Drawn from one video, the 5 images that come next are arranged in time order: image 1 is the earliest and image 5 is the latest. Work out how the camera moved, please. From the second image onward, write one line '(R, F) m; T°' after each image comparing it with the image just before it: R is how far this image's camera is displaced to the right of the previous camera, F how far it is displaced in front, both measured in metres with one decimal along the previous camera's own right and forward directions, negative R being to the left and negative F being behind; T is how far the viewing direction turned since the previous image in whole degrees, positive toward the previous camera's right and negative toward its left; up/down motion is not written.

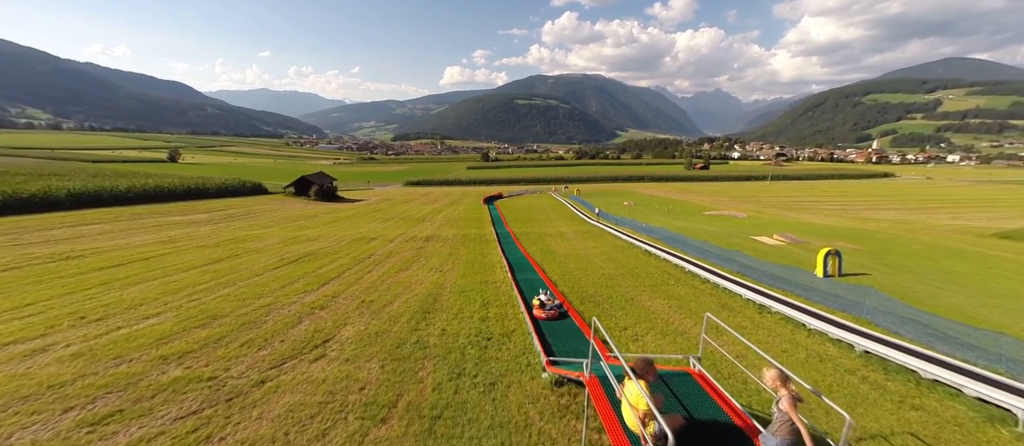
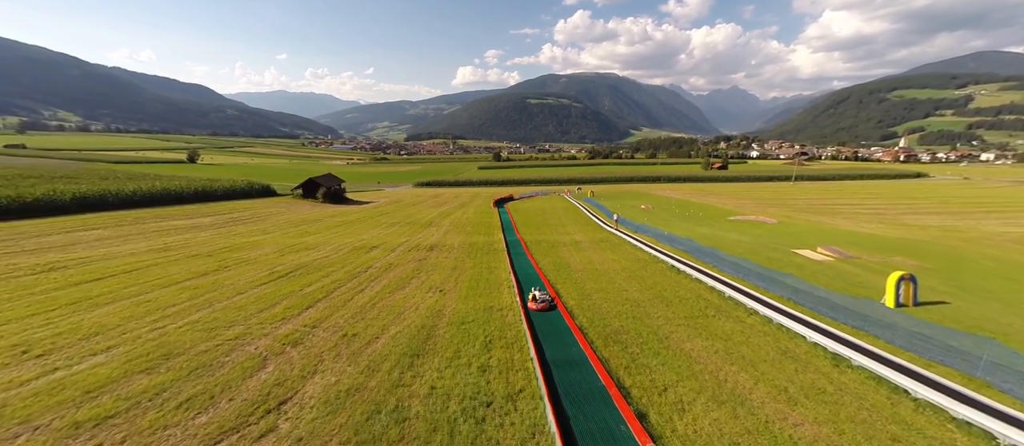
(+0.1, +1.9) m; -2°
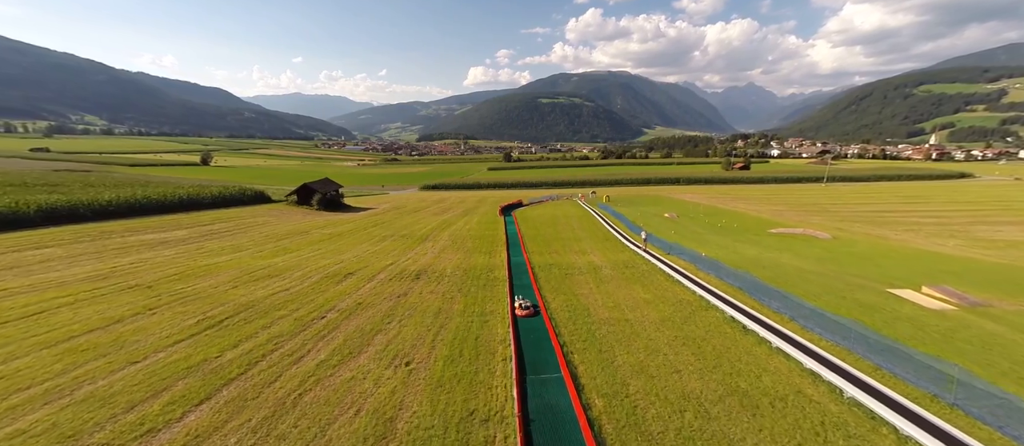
(+0.4, +4.3) m; -2°
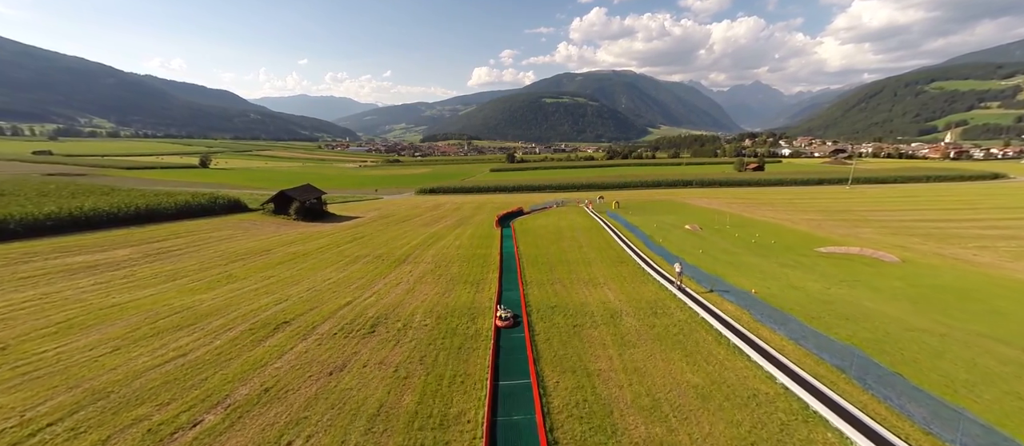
(+0.6, +5.0) m; -1°
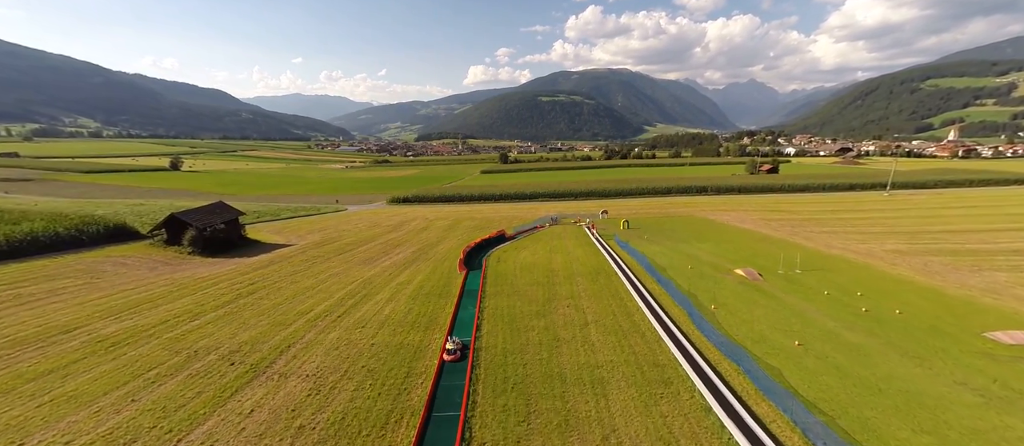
(+1.8, +11.2) m; +1°
